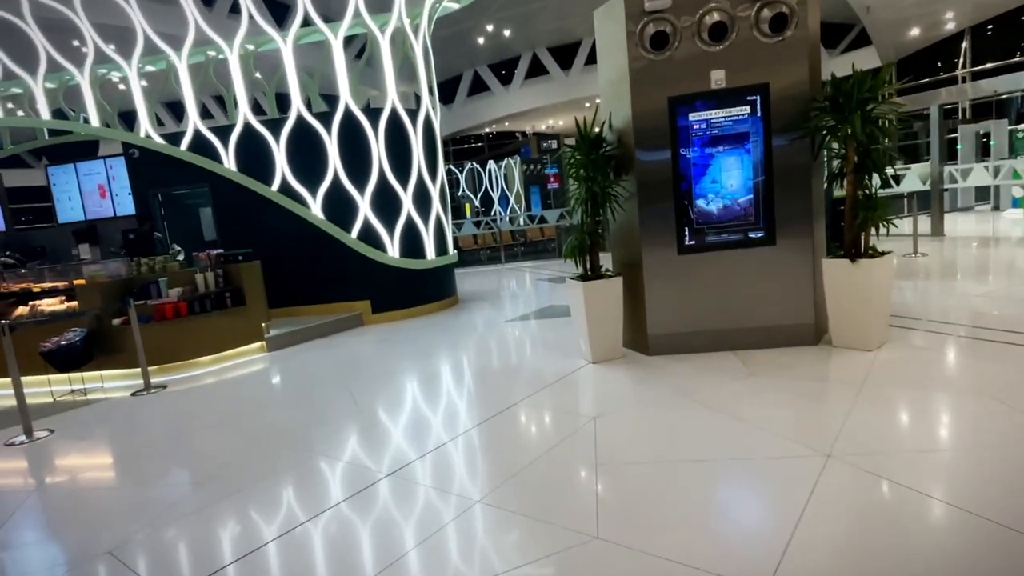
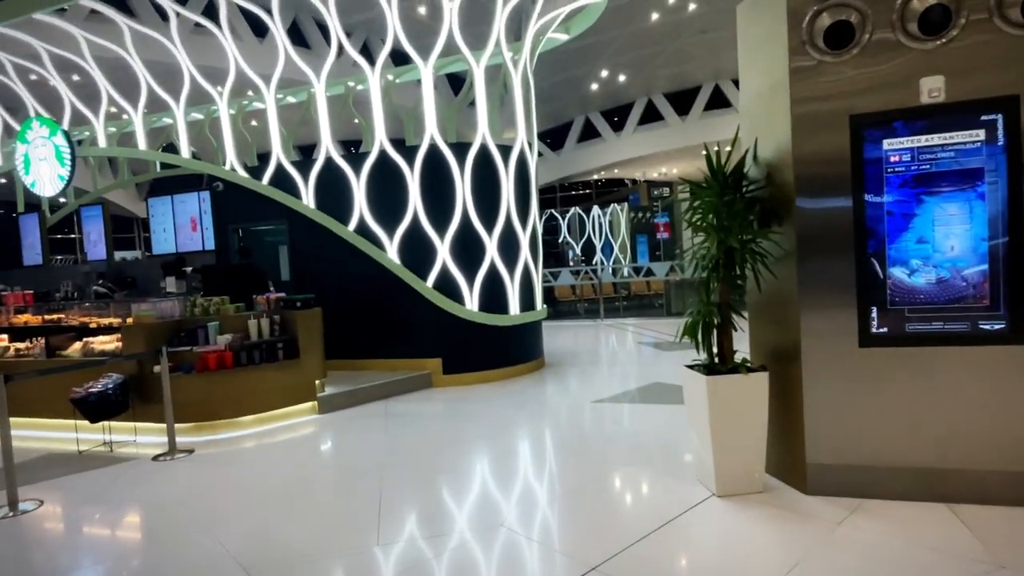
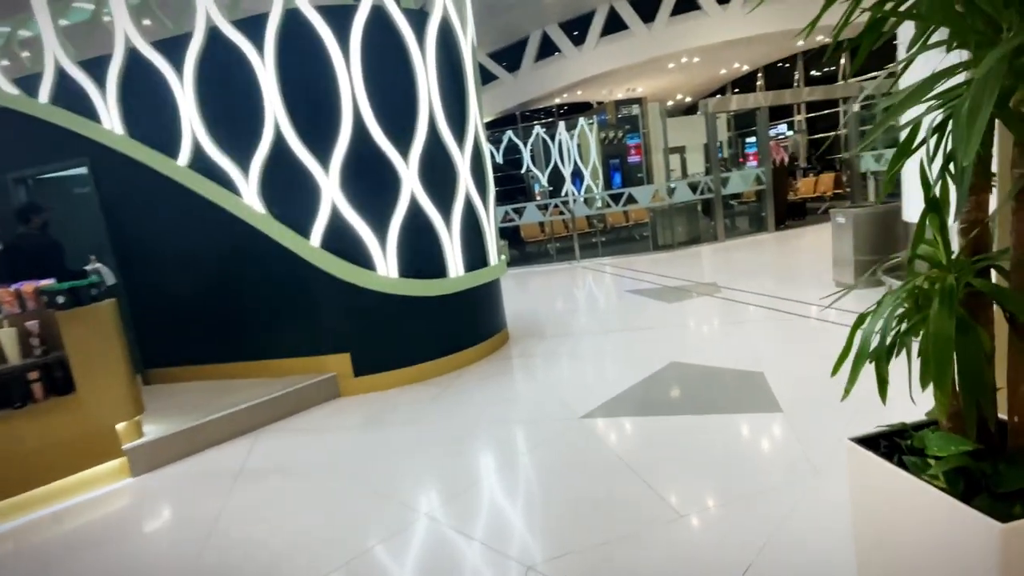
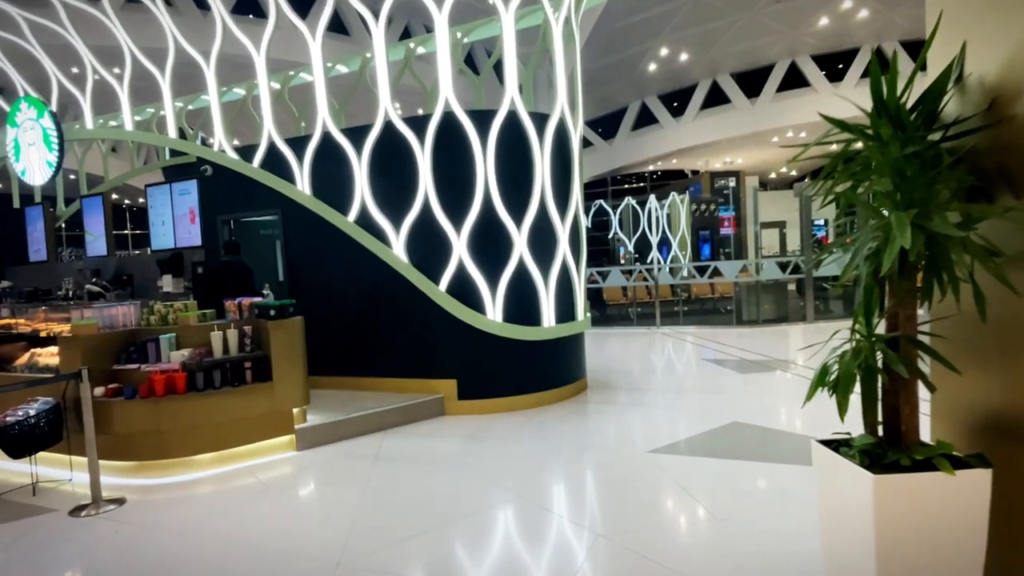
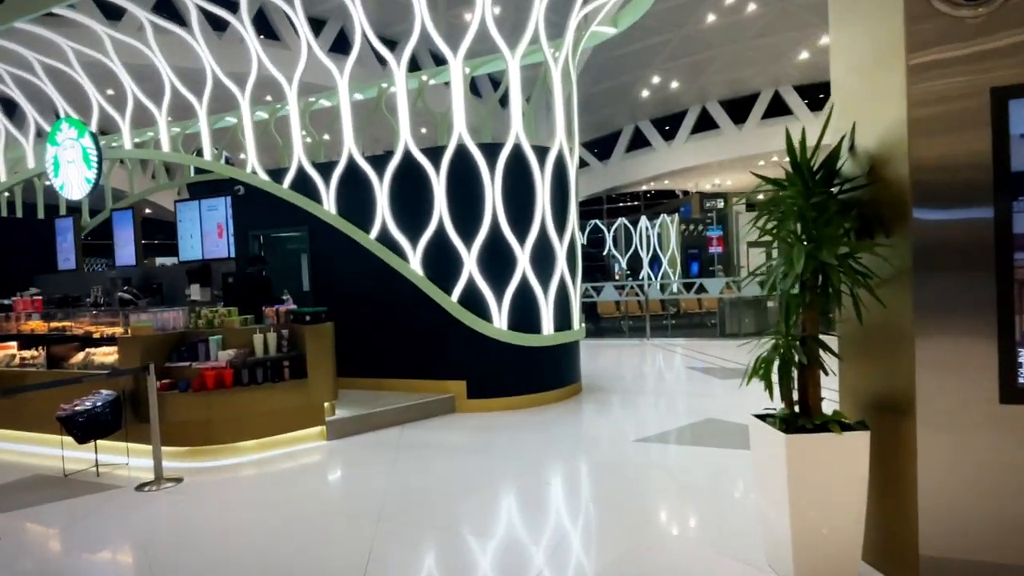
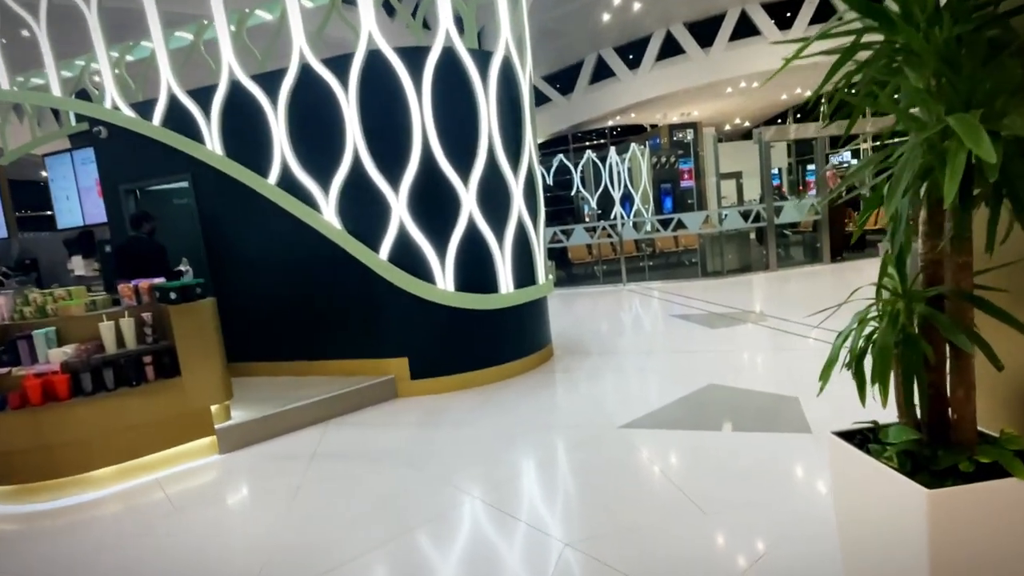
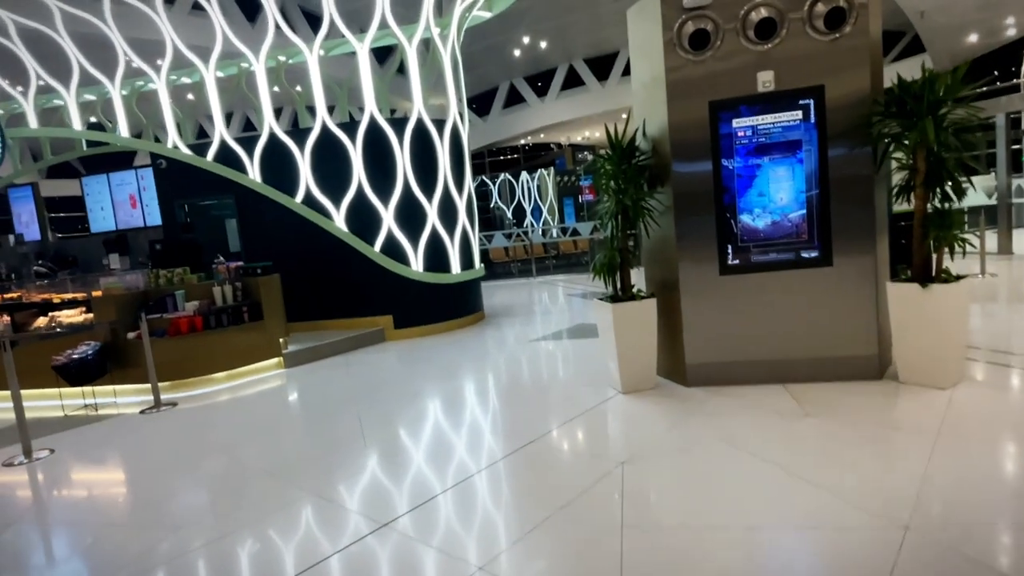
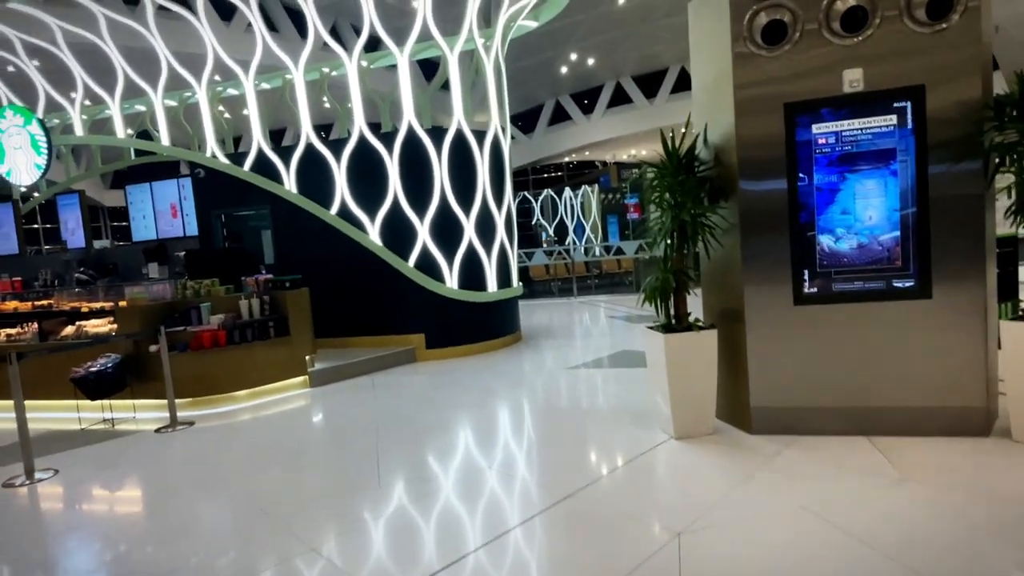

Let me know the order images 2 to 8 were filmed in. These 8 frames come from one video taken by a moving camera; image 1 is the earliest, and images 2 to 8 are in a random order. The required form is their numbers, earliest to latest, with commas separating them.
7, 8, 2, 5, 4, 6, 3
